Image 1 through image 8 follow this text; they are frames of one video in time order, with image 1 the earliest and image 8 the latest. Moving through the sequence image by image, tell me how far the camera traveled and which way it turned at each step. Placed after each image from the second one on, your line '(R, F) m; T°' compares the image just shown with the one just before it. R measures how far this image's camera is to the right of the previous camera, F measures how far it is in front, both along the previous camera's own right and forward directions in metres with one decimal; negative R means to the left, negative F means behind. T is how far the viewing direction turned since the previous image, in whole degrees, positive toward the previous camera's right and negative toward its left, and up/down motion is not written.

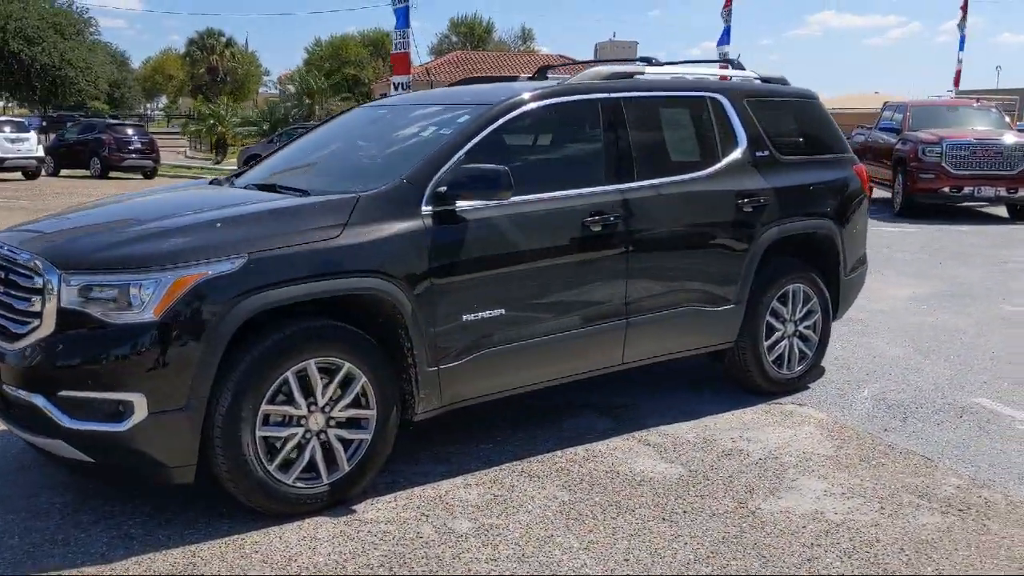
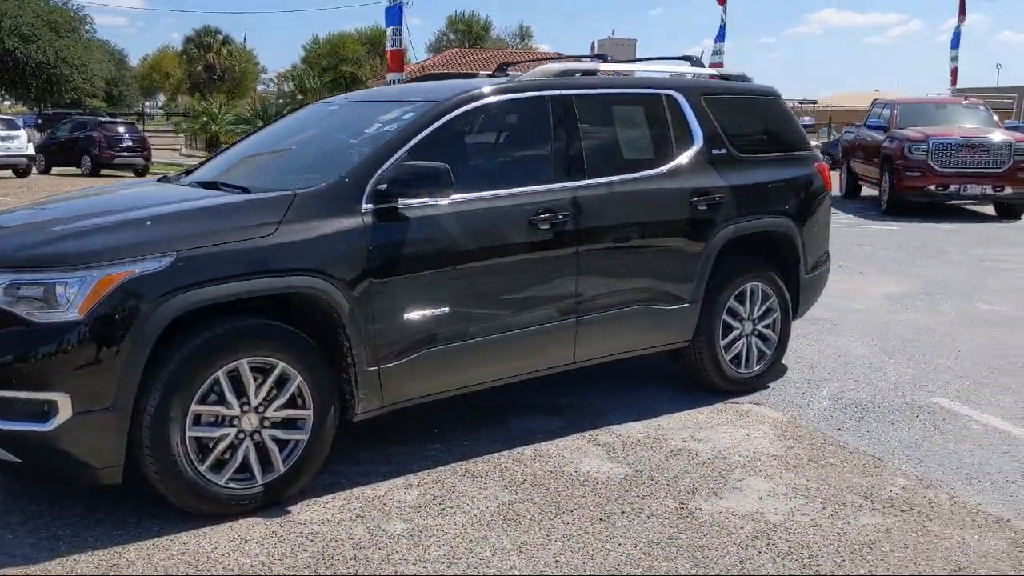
(+0.3, 0.0) m; 0°
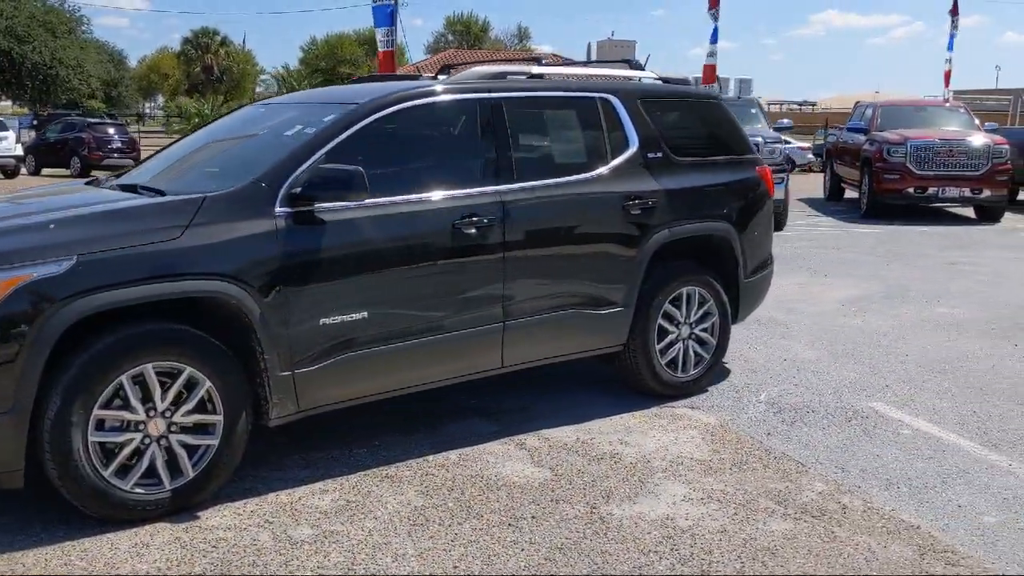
(+0.4, 0.0) m; 0°
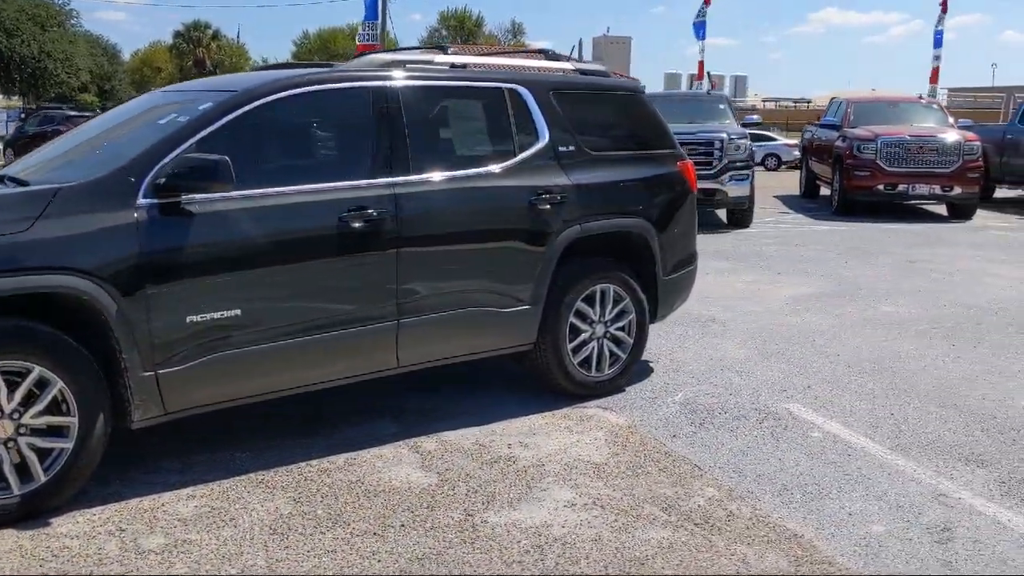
(+0.5, +0.2) m; 0°
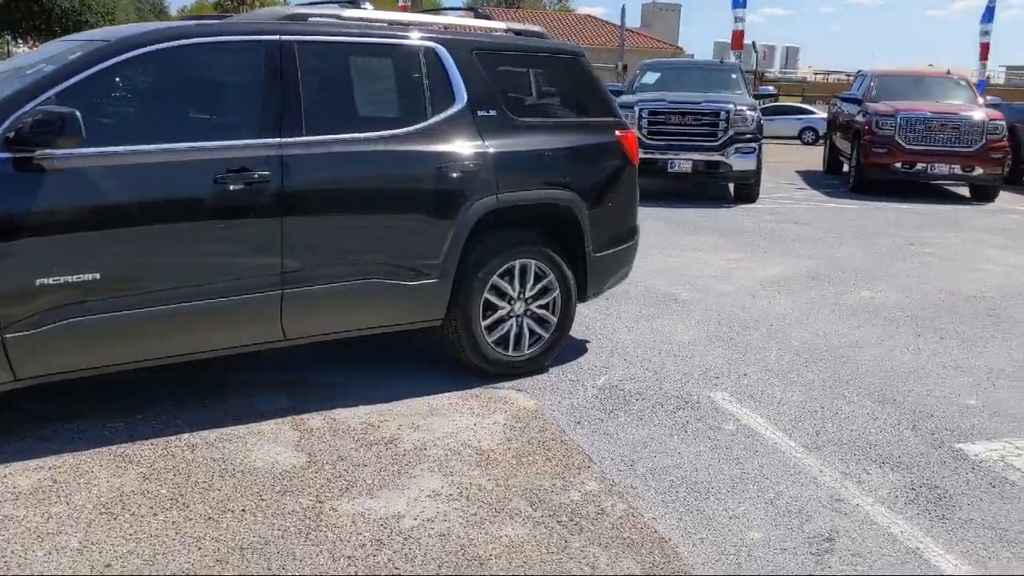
(+0.7, +0.3) m; -2°
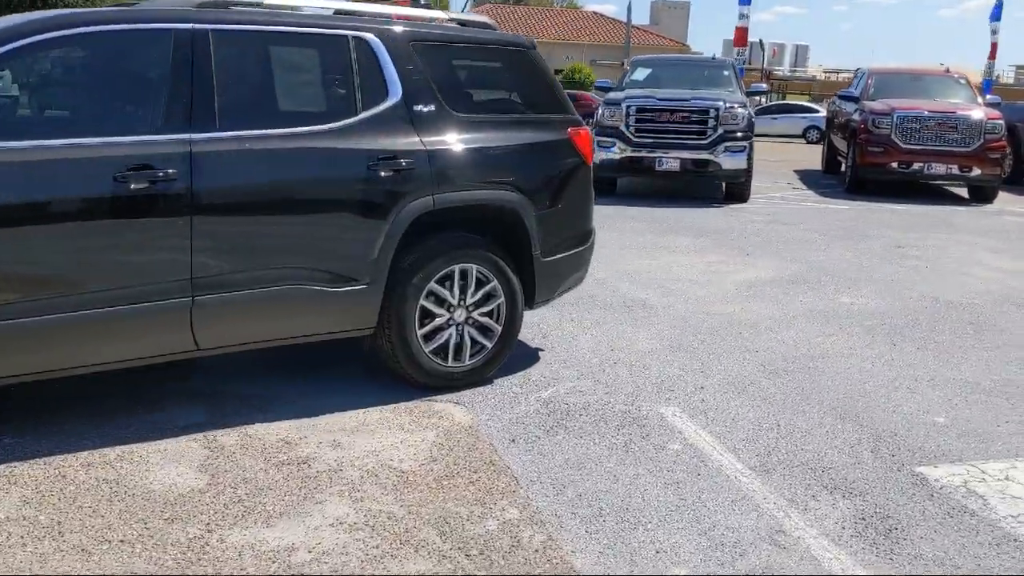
(+0.4, +0.3) m; 0°
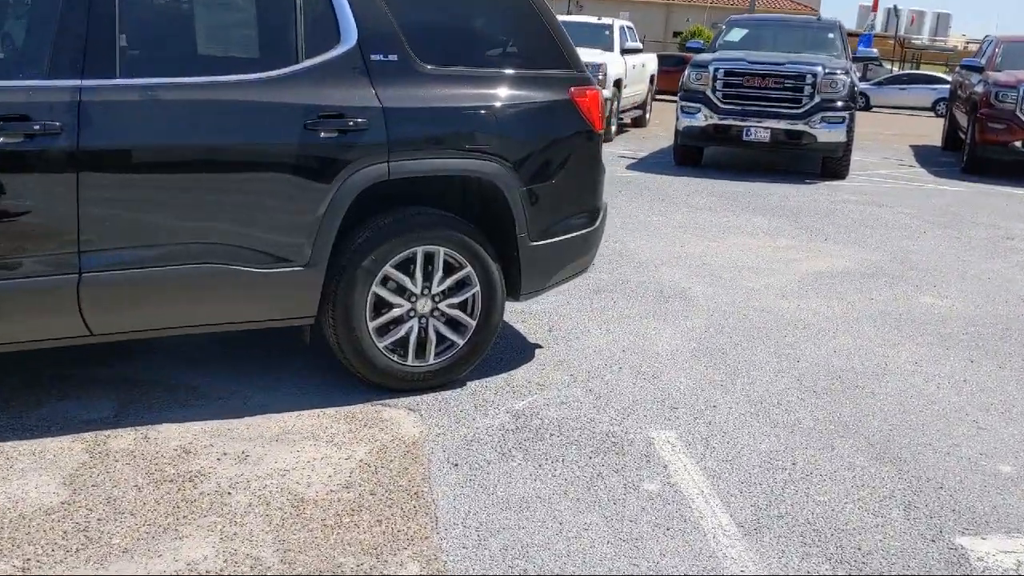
(+0.6, +0.9) m; -6°
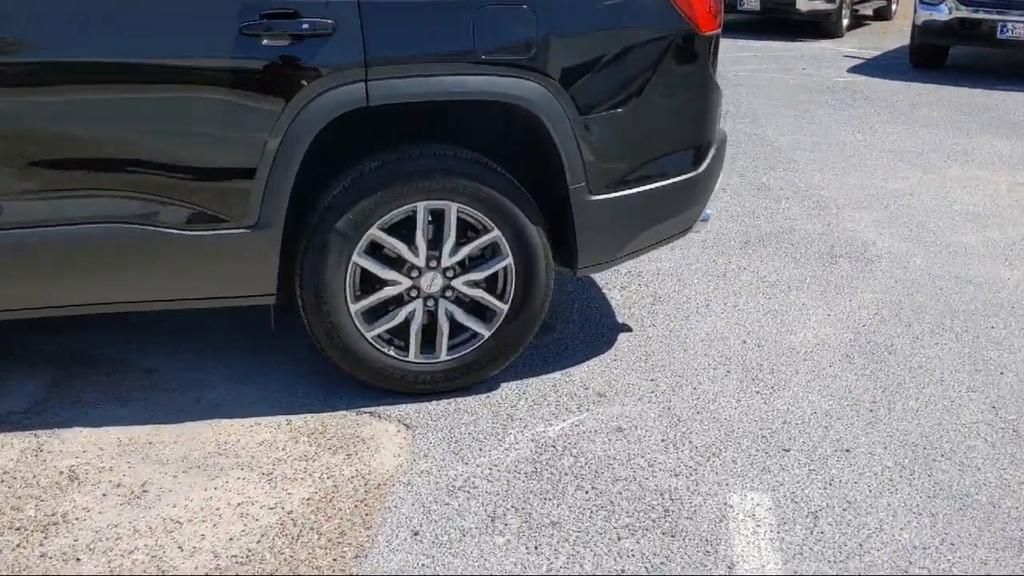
(+0.6, +1.4) m; -13°
